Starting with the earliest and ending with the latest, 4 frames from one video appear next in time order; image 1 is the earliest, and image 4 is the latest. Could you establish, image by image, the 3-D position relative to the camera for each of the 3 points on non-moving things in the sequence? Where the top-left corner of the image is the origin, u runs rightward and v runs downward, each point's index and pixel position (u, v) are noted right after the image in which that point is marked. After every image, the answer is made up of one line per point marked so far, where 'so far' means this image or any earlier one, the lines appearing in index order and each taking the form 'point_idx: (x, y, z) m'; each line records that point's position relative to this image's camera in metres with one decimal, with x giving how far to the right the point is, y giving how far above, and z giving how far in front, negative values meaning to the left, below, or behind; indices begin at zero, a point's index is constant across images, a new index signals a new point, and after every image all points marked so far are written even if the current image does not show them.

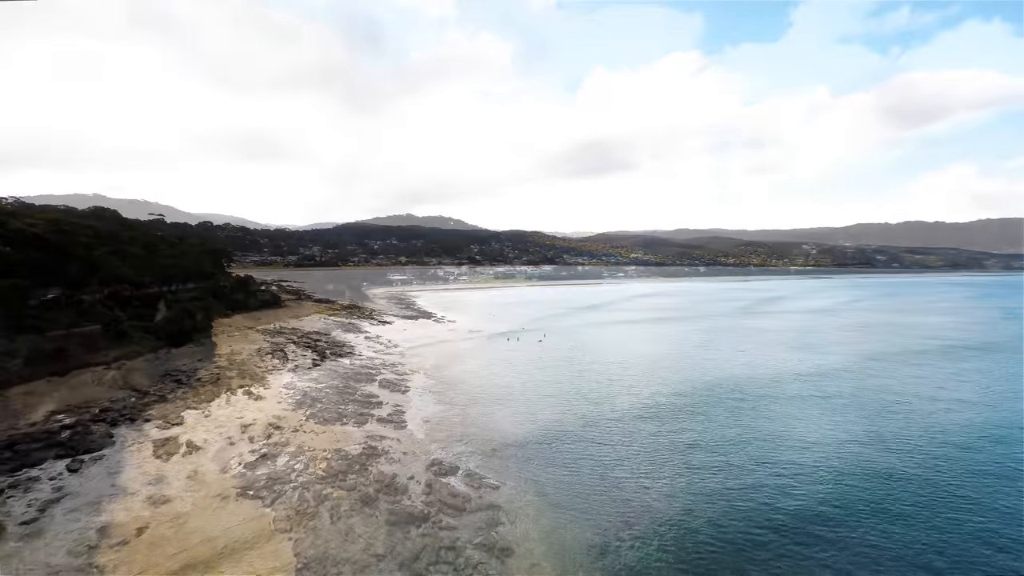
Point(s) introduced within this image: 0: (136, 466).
0: (-9.7, -4.6, +12.4) m
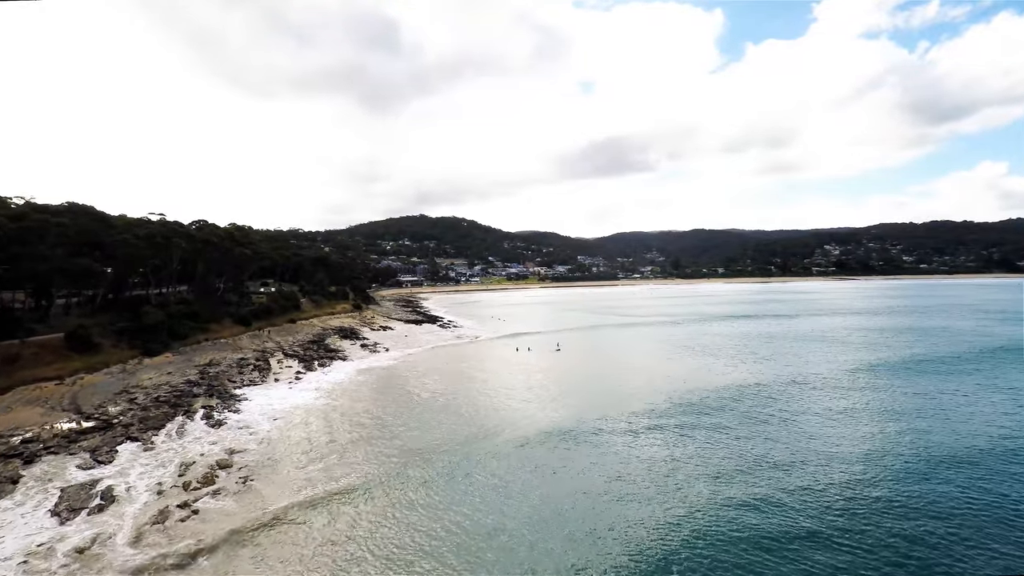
0: (-9.6, -4.8, +9.7) m
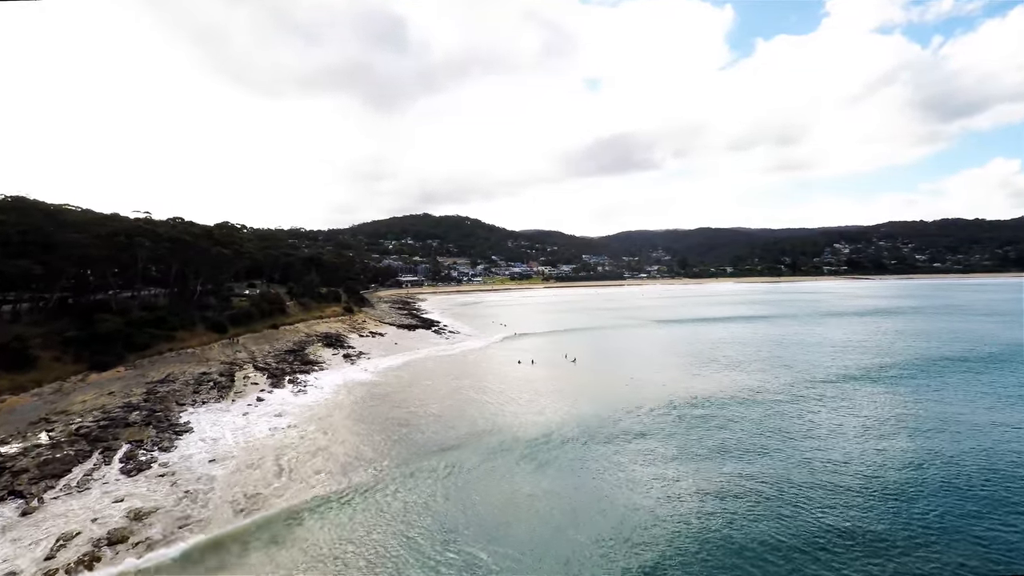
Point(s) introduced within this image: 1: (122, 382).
0: (-9.8, -5.1, +6.7) m
1: (-15.6, -3.8, +19.5) m
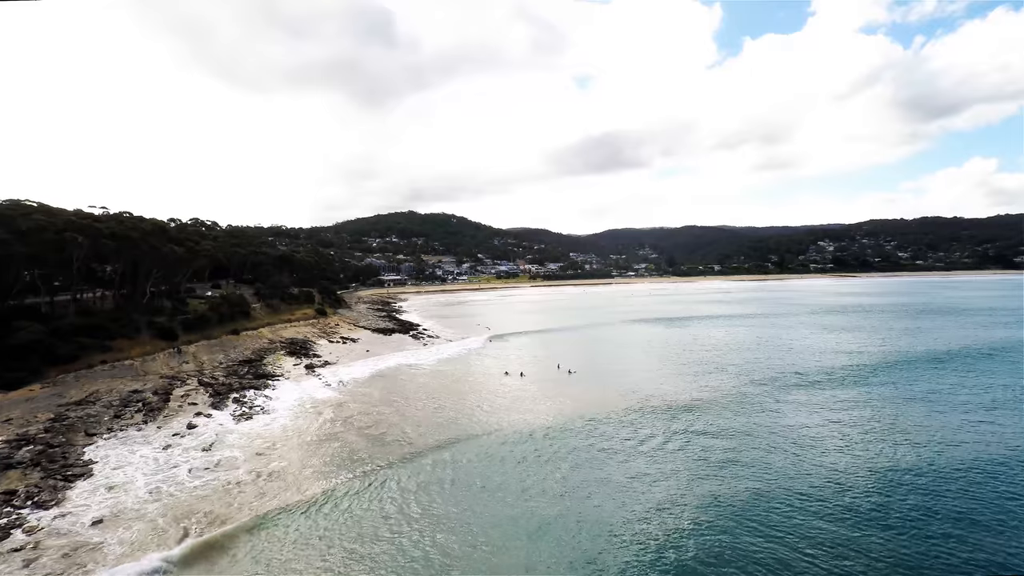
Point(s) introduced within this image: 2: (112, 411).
0: (-10.1, -5.2, +3.7) m
1: (-16.2, -3.9, +16.3) m
2: (-13.4, -4.1, +16.3) m
